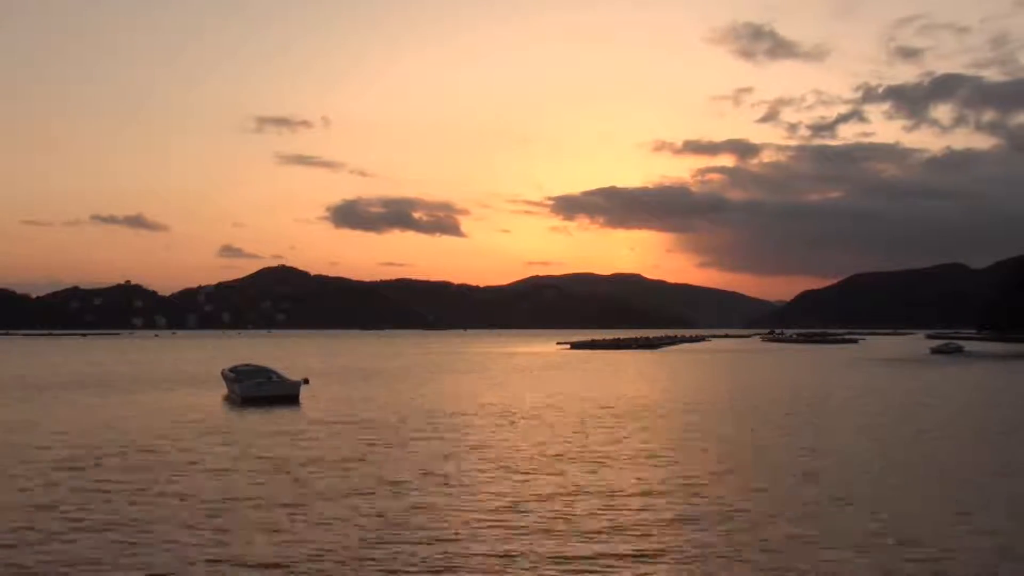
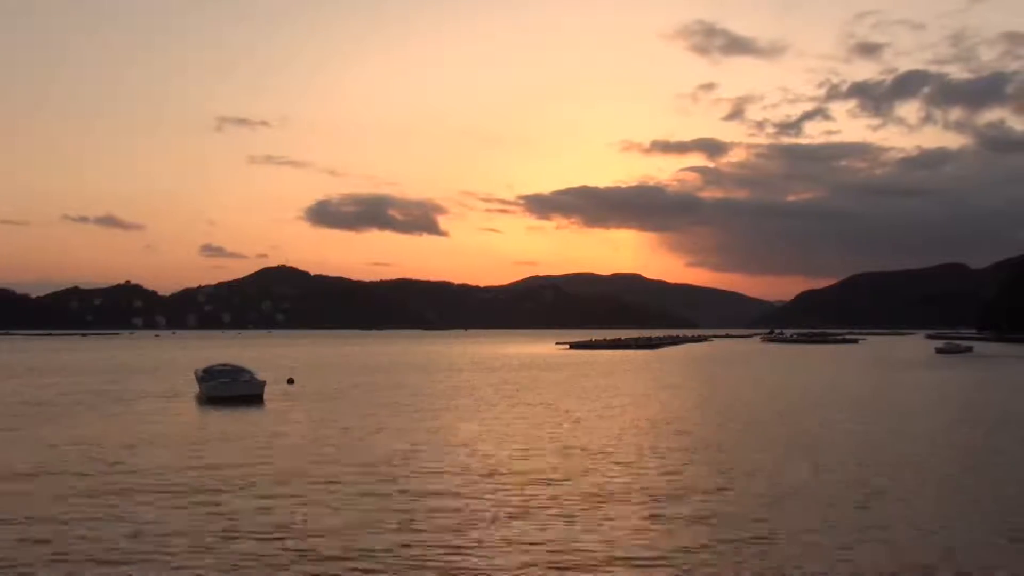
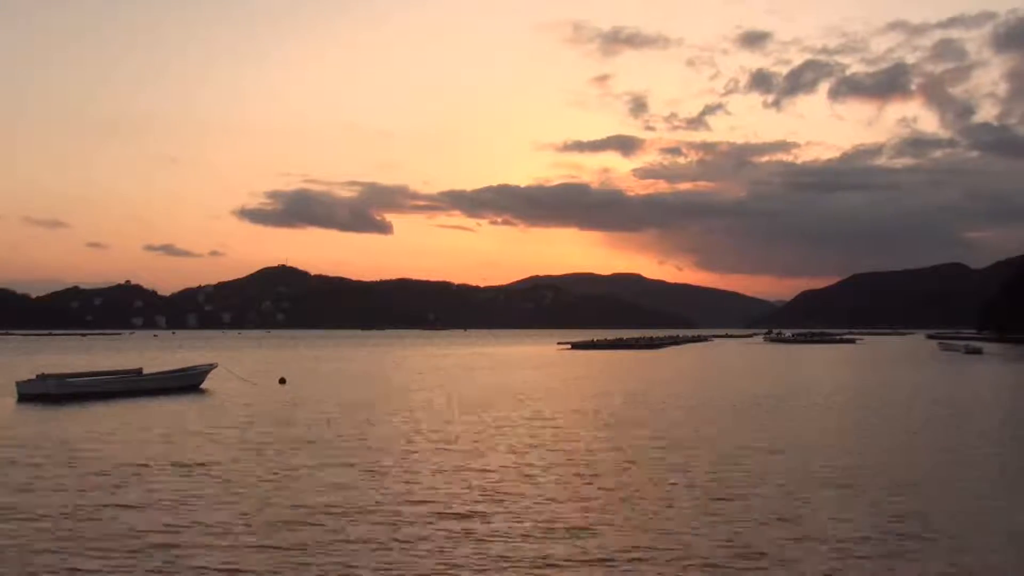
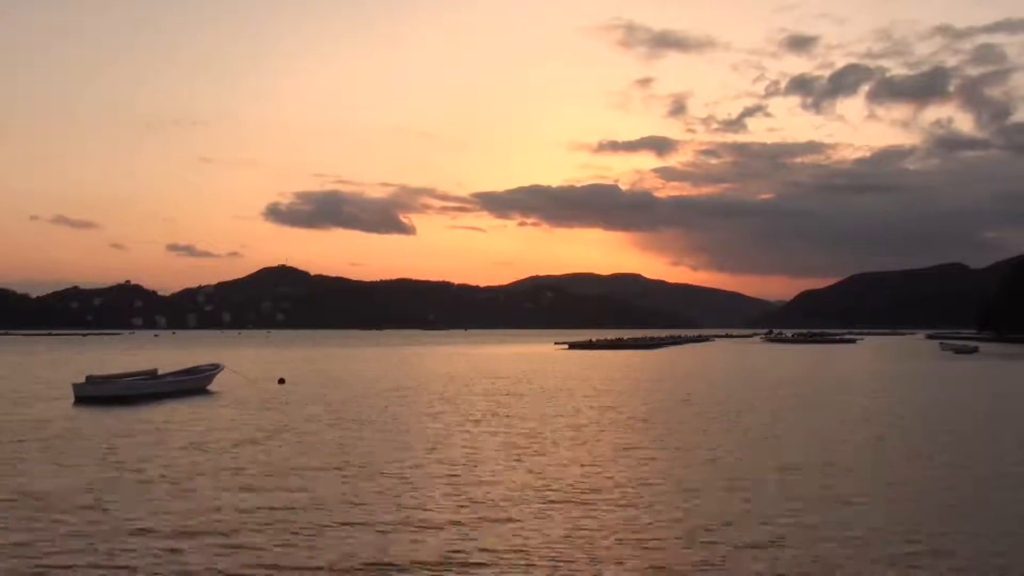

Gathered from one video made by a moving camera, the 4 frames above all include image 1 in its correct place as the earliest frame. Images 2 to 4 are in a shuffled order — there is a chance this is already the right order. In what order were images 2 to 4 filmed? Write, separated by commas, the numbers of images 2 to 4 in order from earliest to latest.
2, 4, 3
